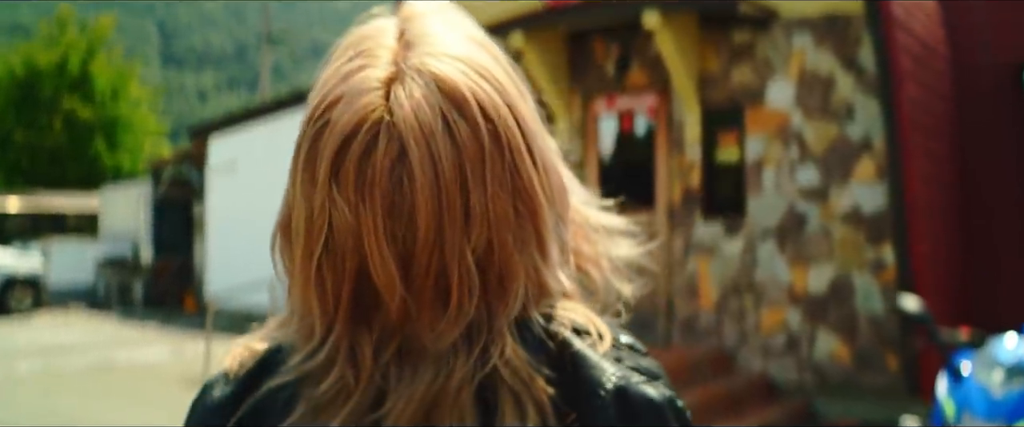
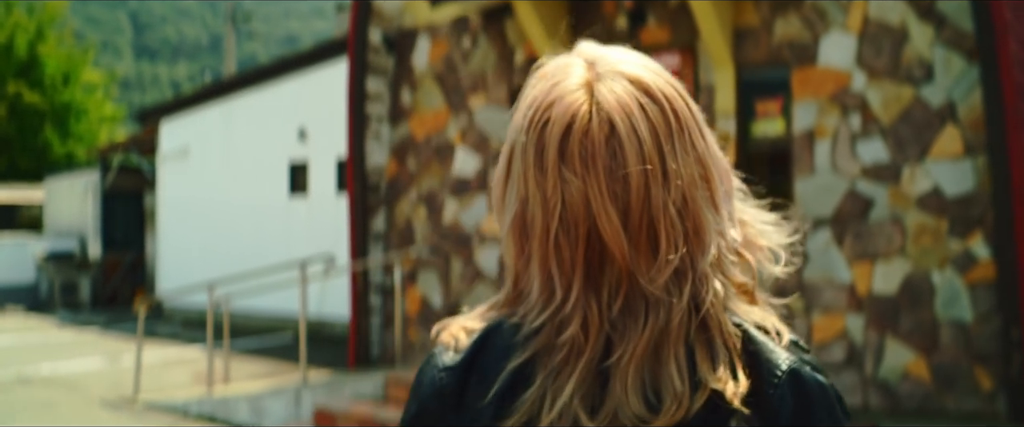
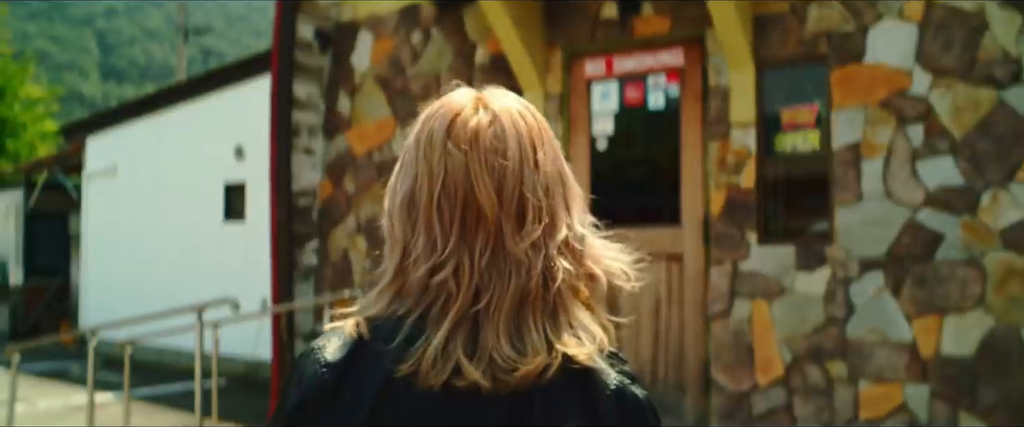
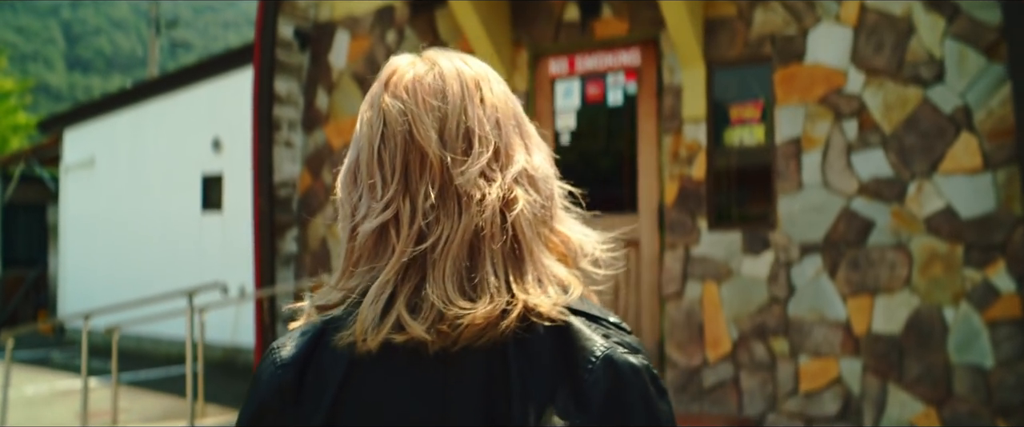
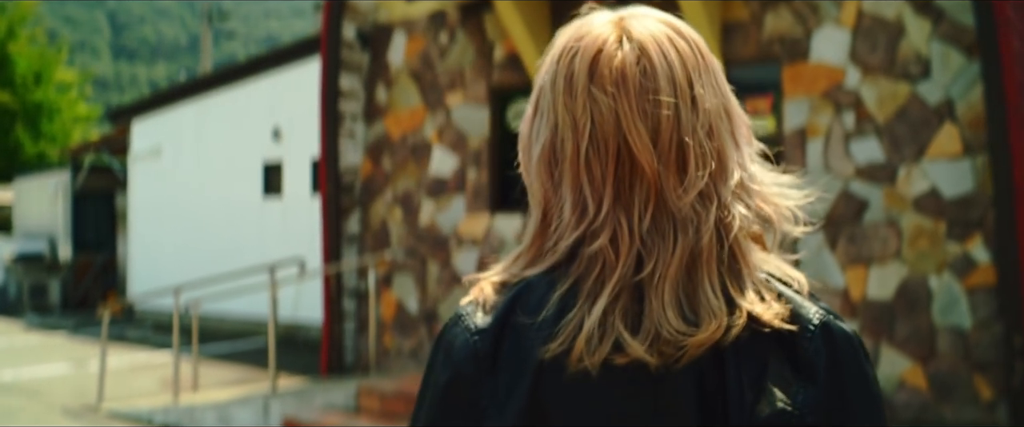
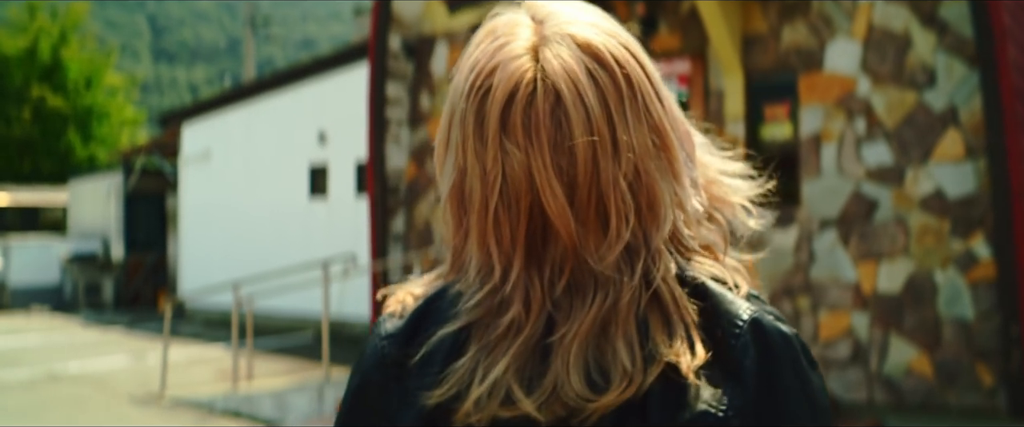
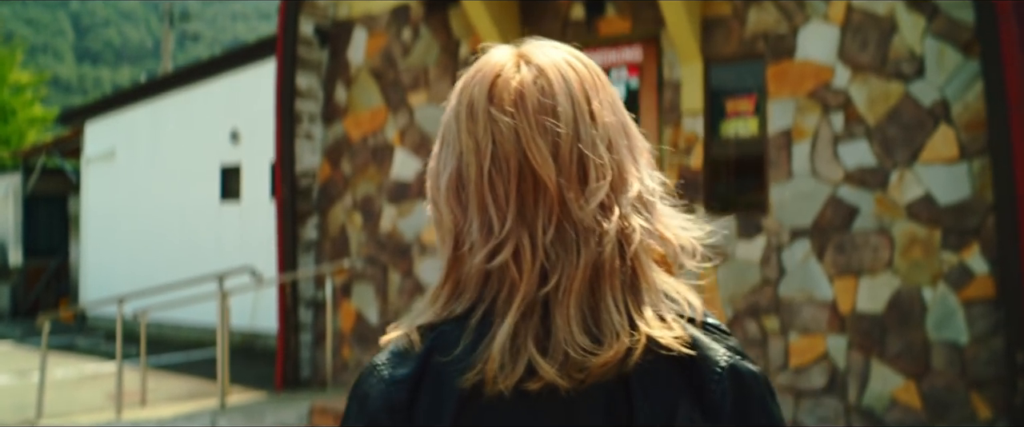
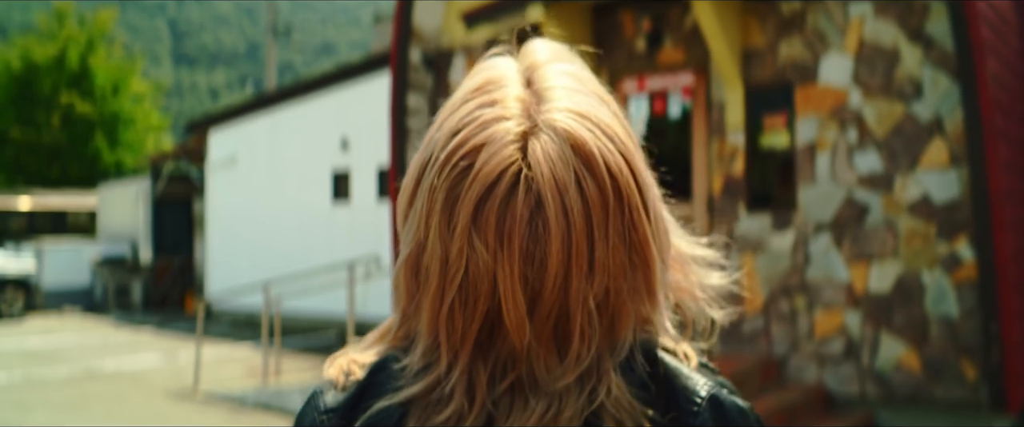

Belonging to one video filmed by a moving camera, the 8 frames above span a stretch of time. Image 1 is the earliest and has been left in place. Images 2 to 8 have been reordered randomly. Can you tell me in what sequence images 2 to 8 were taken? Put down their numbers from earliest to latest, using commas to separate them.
8, 6, 2, 5, 7, 4, 3
